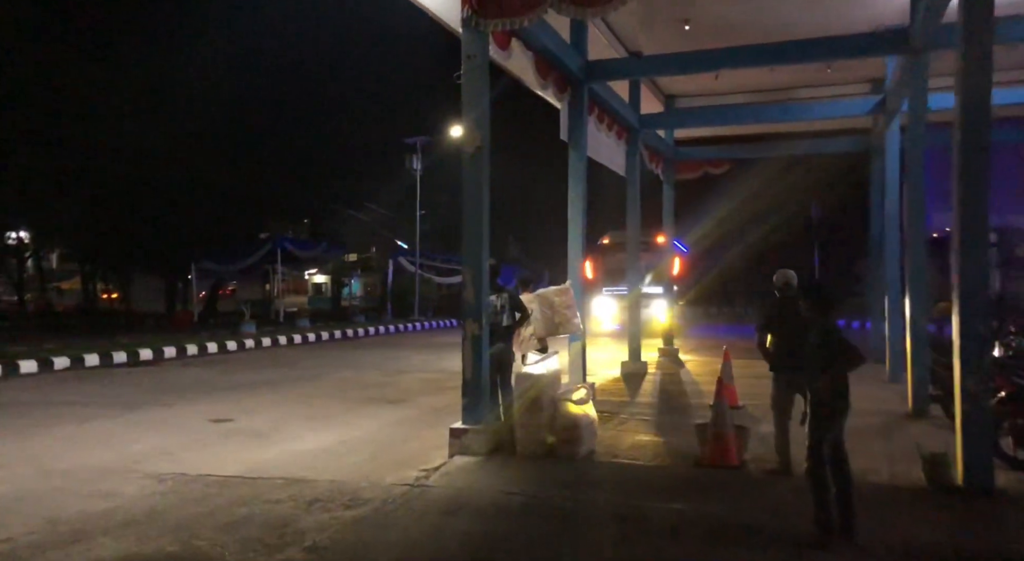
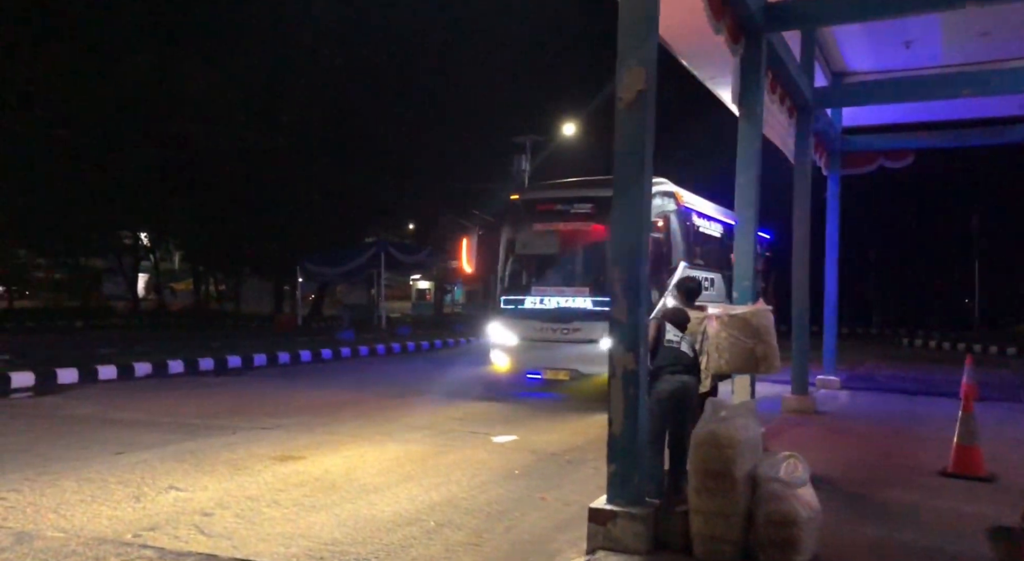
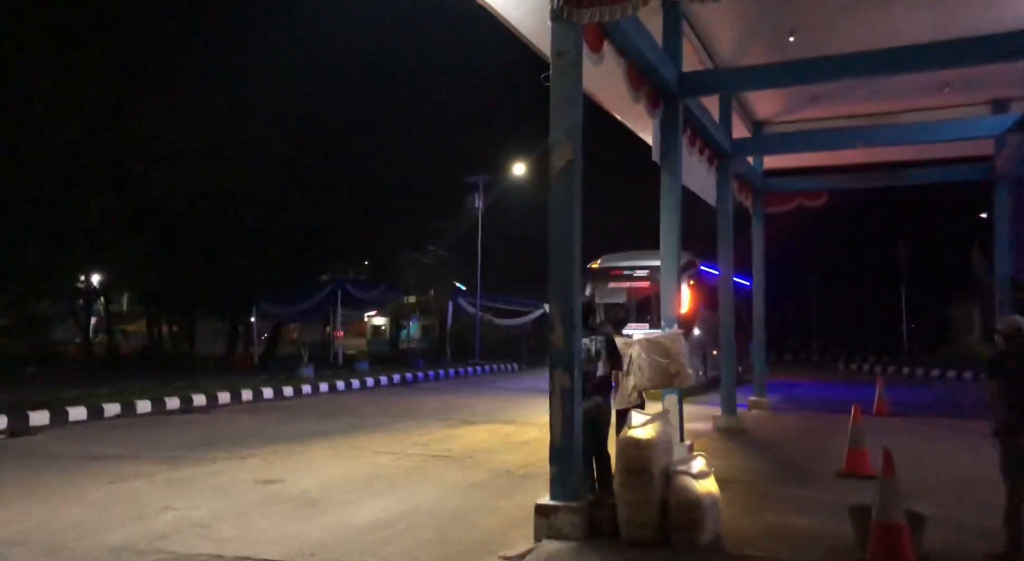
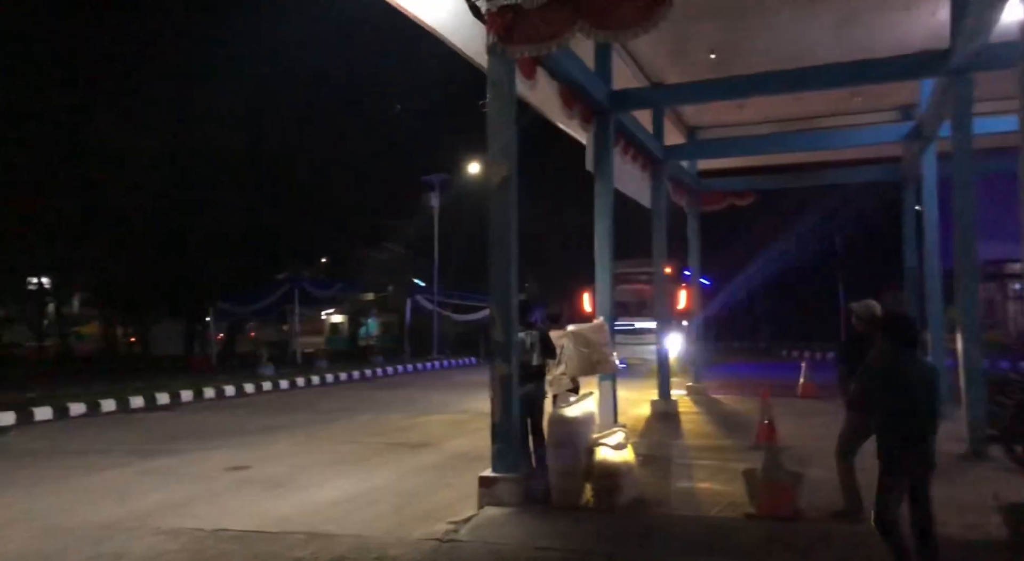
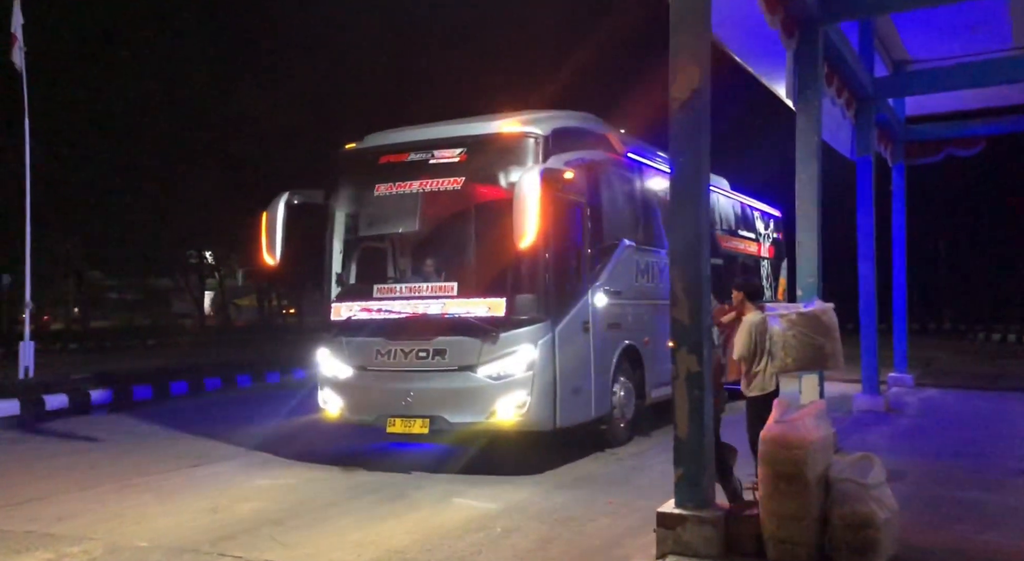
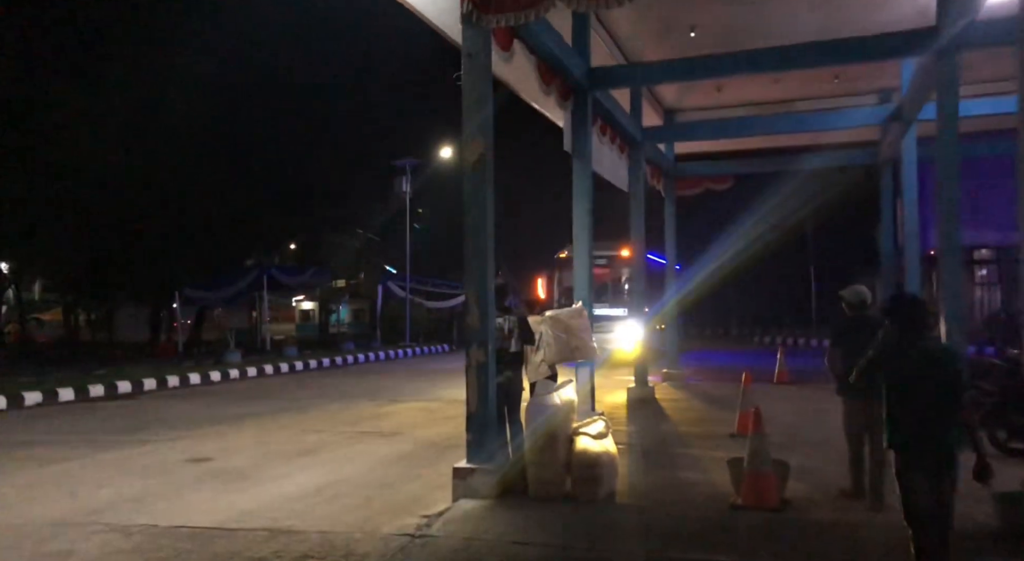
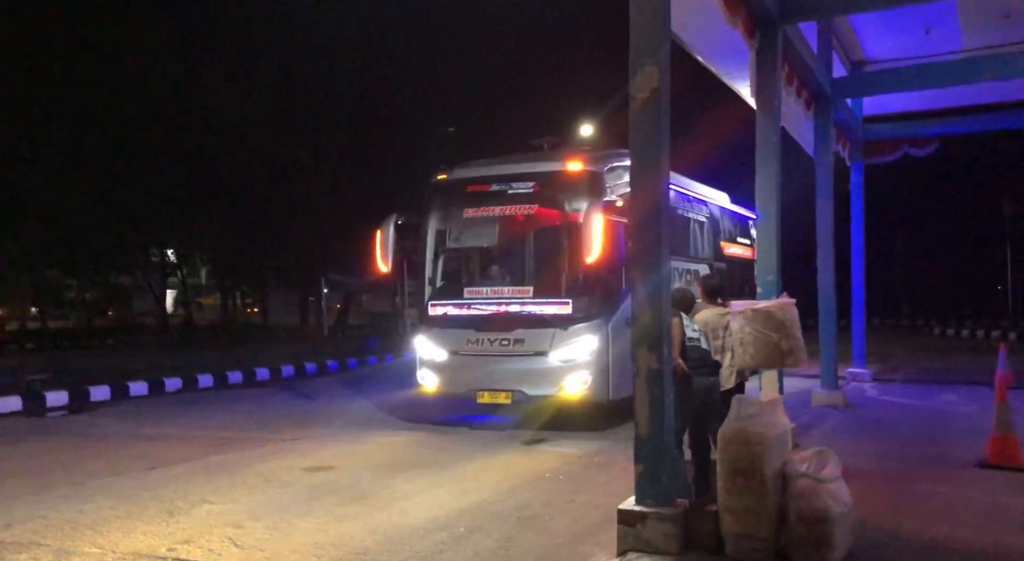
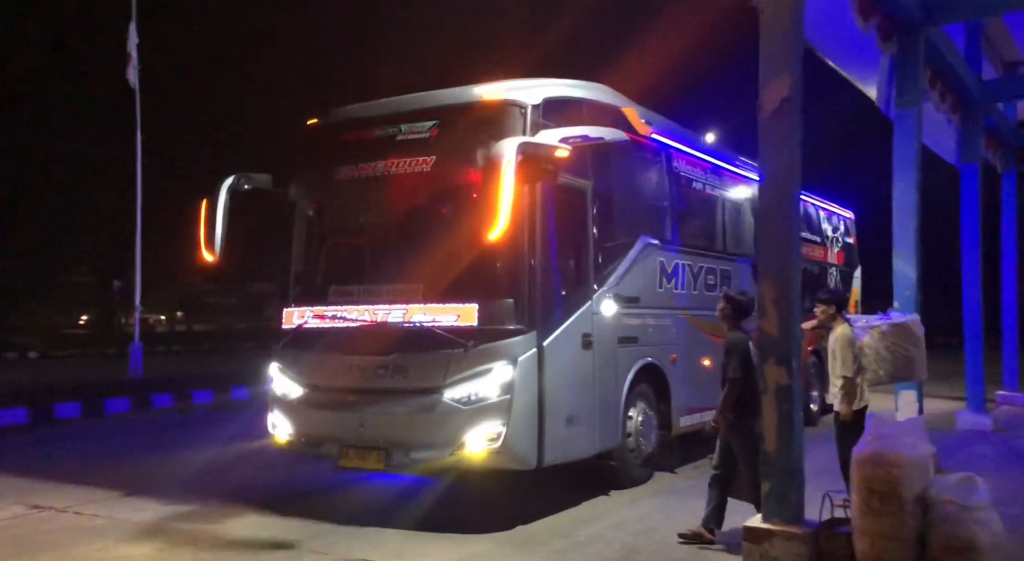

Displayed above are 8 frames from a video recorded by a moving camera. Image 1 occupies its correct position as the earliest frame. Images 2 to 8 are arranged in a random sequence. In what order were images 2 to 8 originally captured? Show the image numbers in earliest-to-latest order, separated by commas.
4, 6, 3, 2, 7, 5, 8
